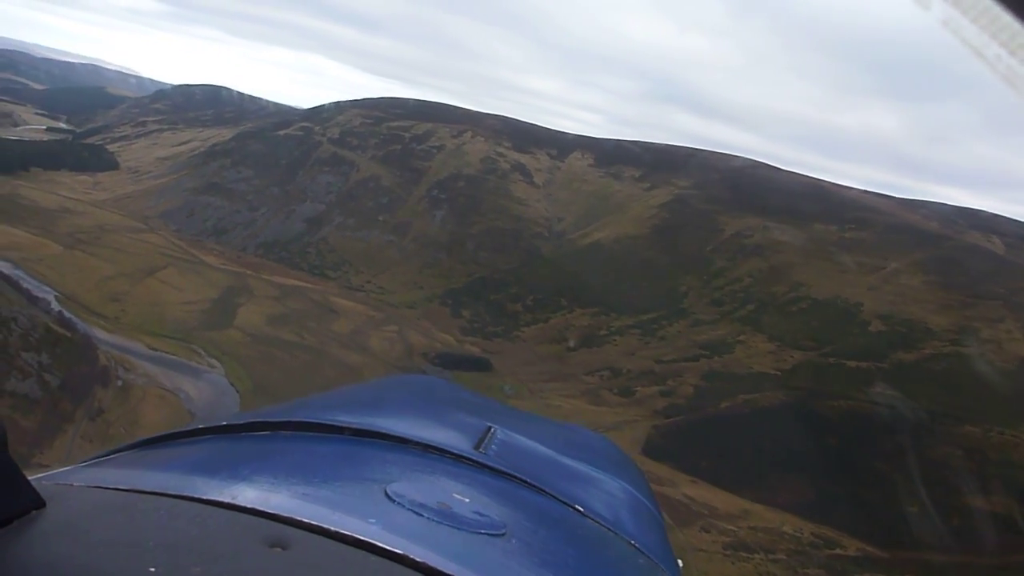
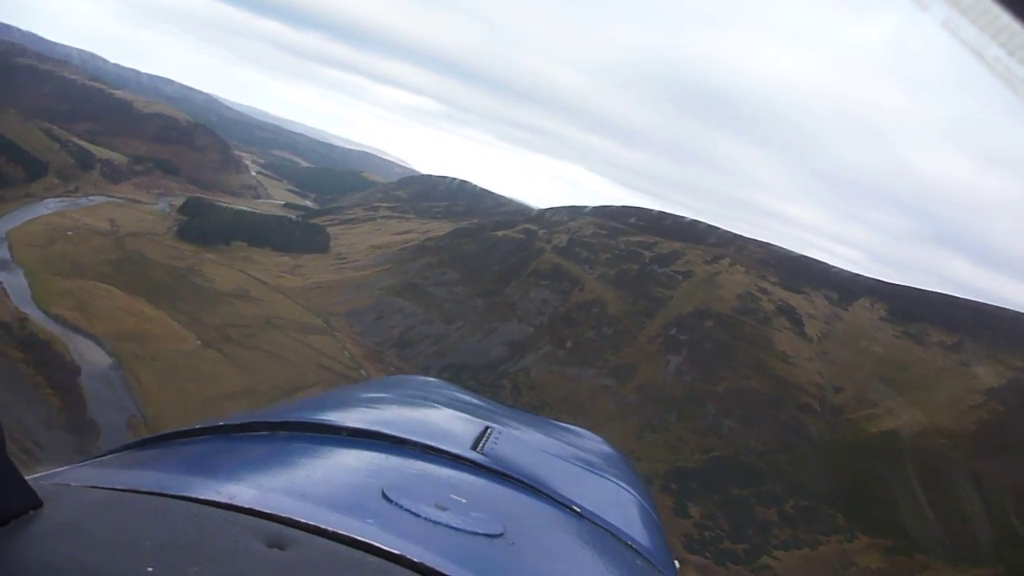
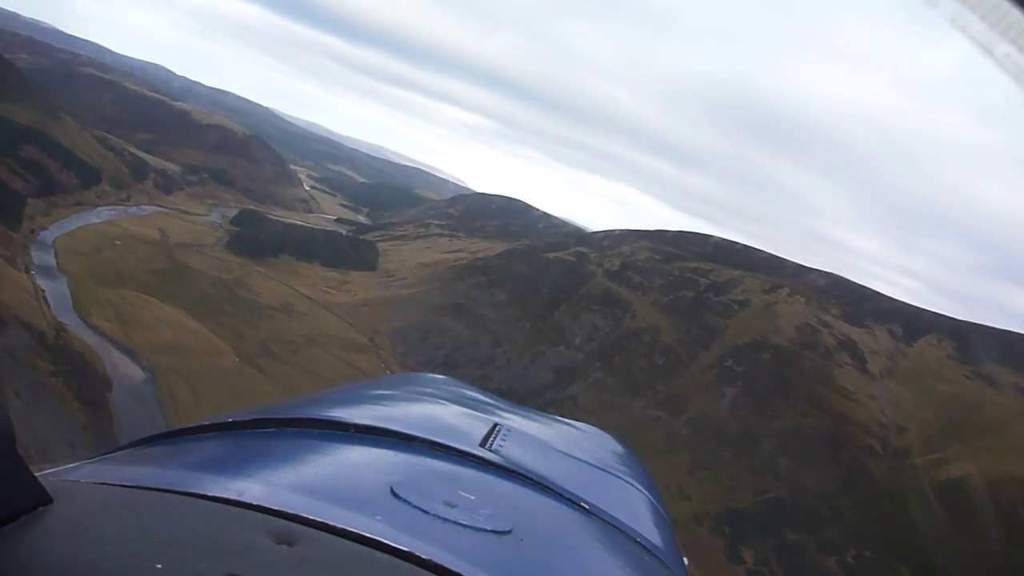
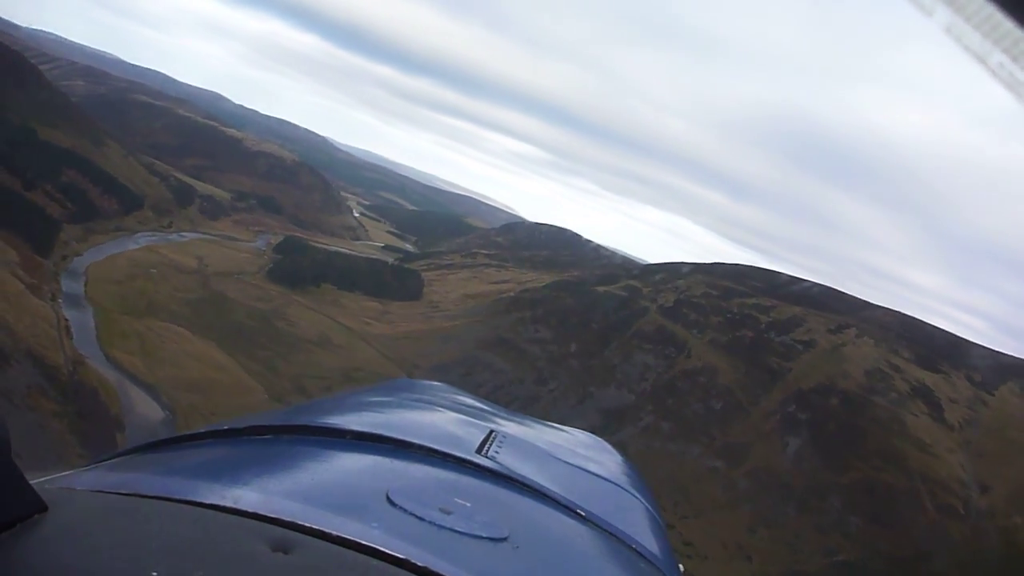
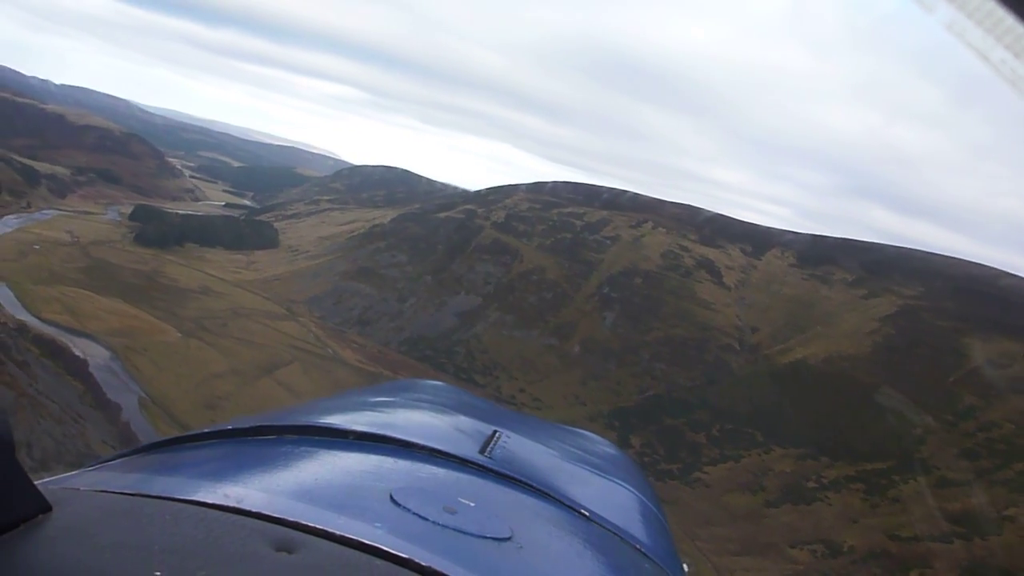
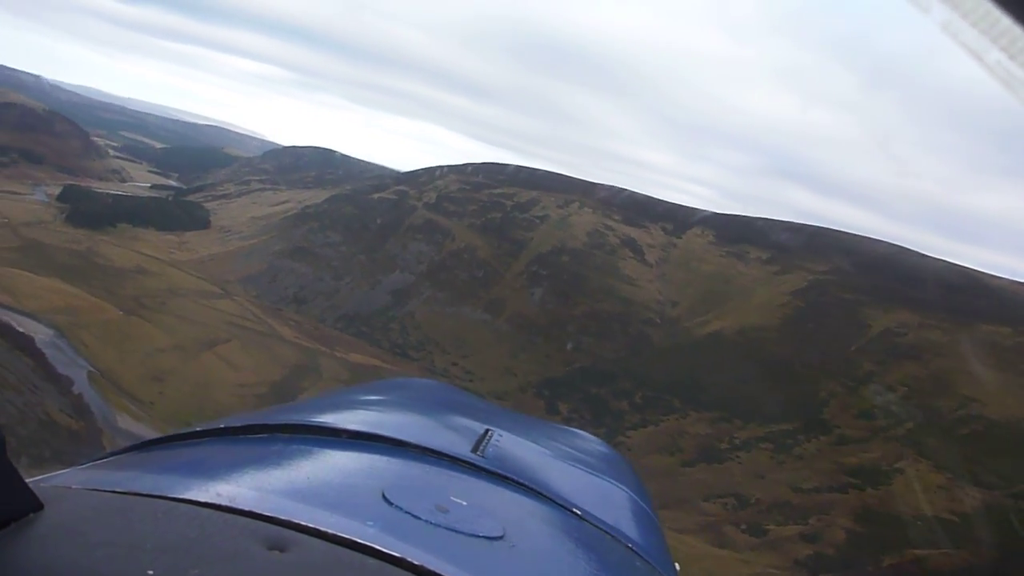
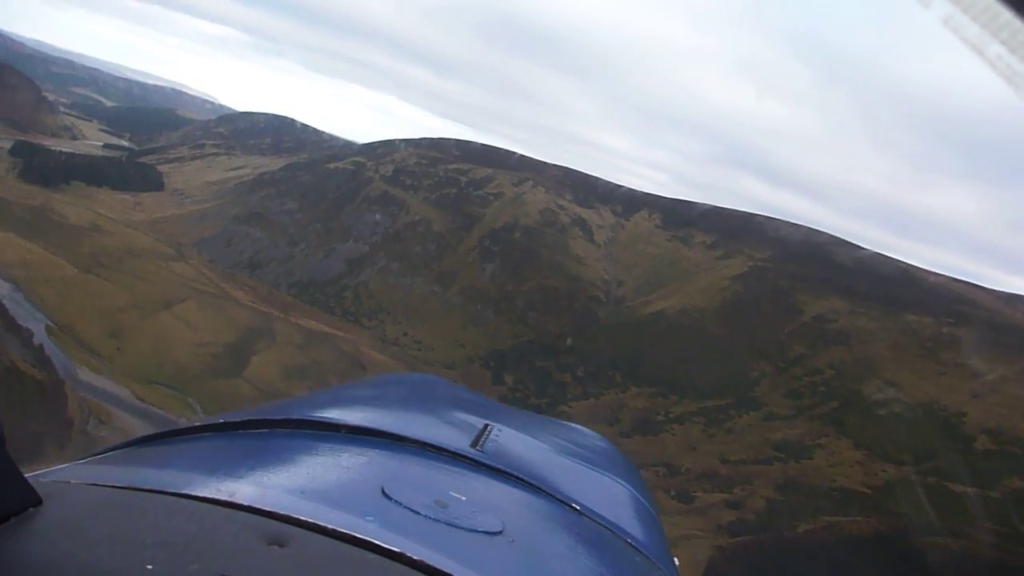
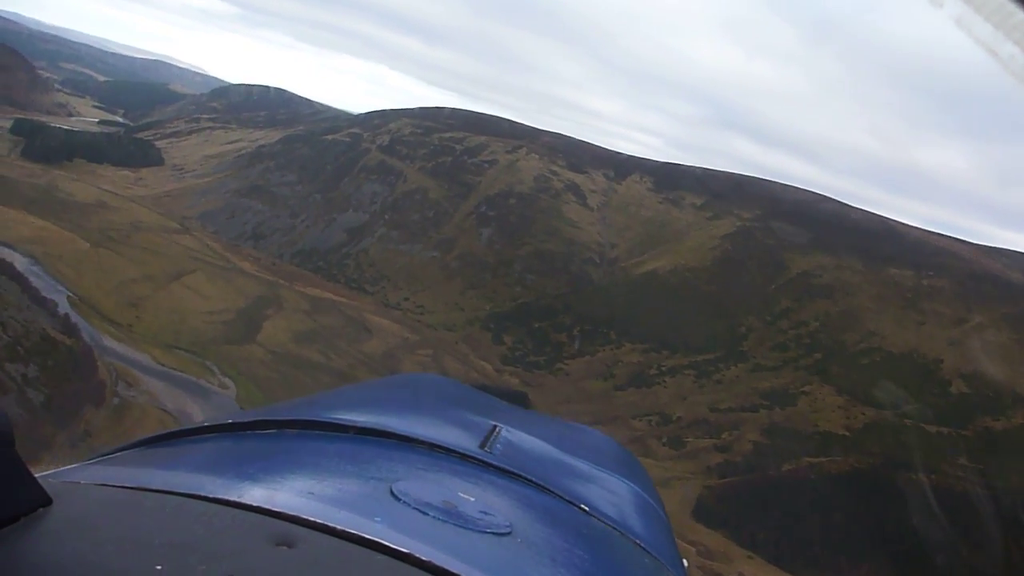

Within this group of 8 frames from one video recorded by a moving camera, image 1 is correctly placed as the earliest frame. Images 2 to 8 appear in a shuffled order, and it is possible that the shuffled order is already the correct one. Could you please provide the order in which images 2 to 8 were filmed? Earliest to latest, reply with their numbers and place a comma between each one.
8, 7, 6, 5, 2, 3, 4
